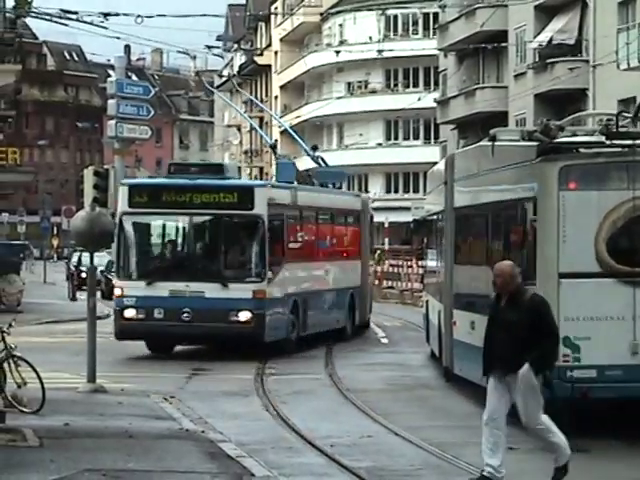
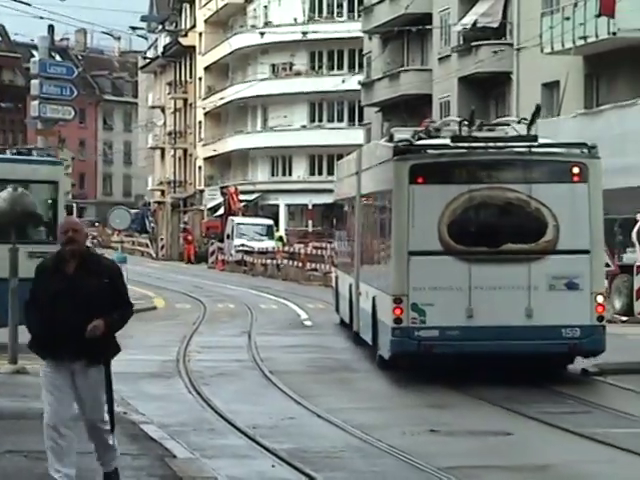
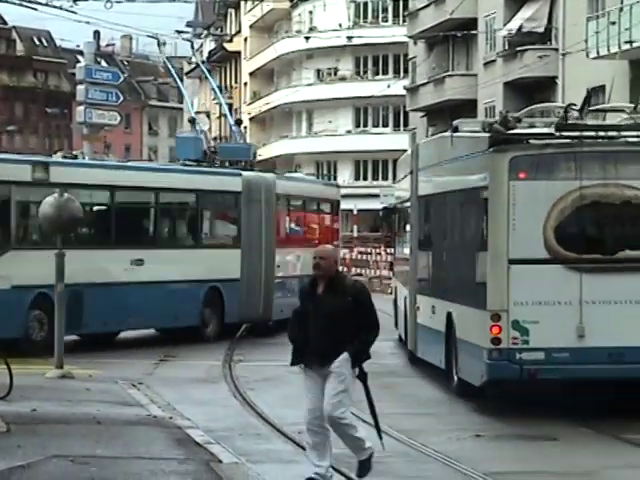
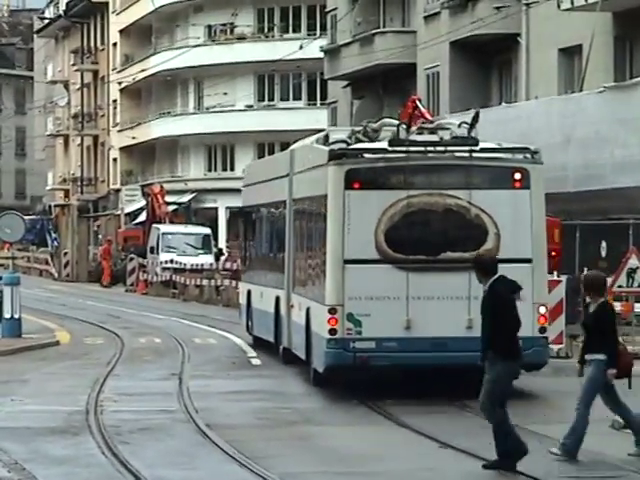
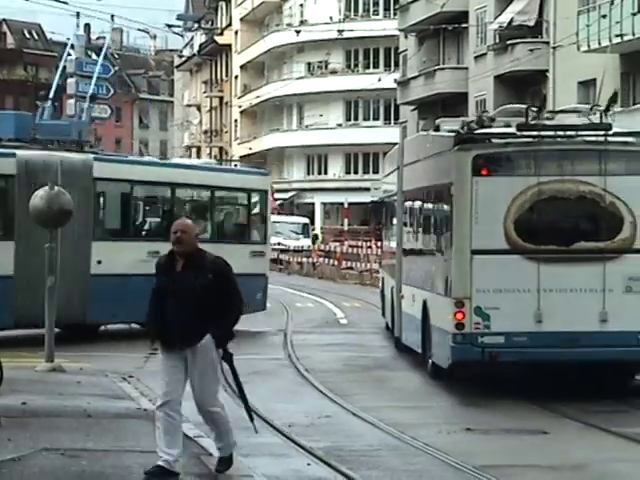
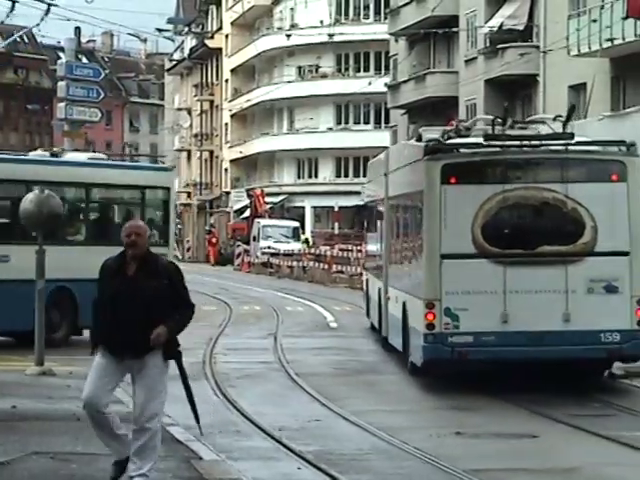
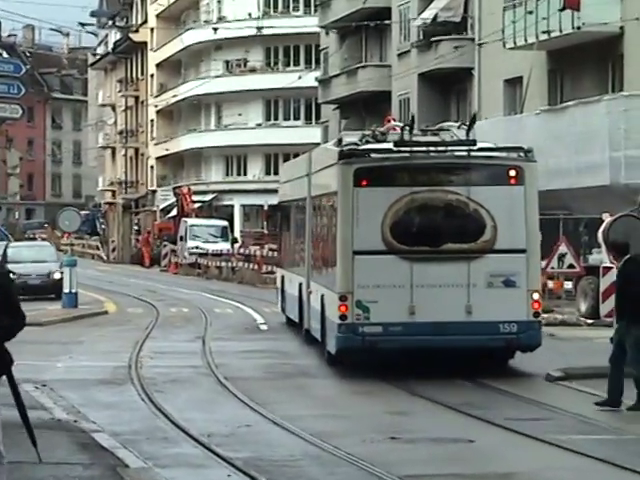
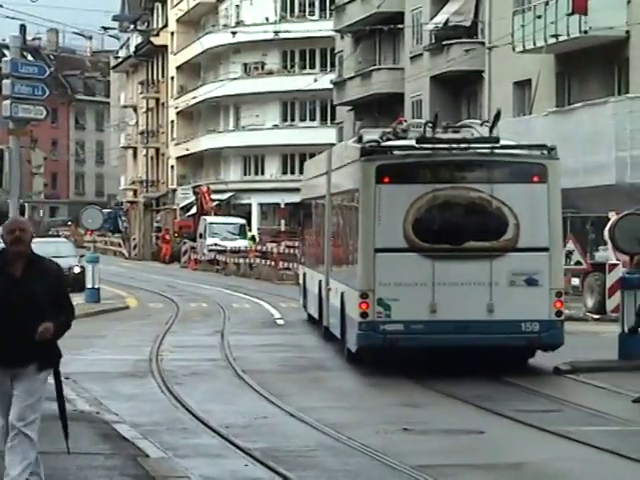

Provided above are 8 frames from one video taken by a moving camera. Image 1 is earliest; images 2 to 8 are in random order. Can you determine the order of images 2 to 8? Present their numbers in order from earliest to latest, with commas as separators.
3, 5, 6, 2, 8, 7, 4
